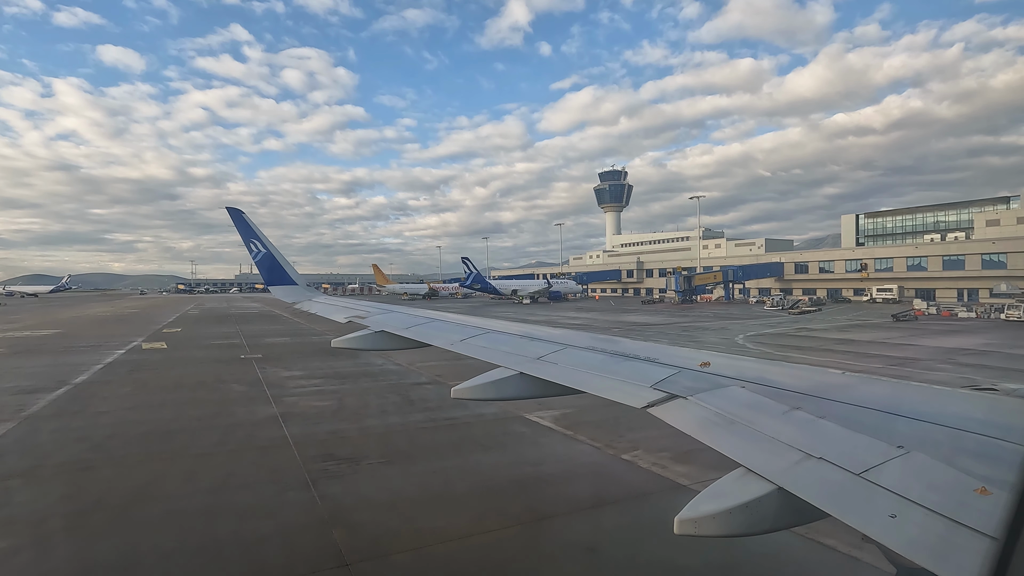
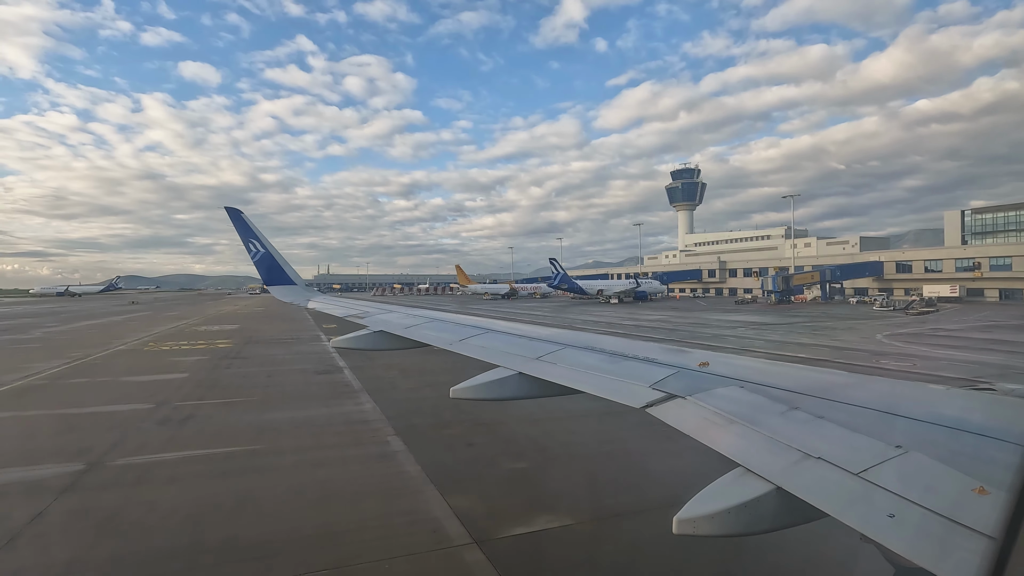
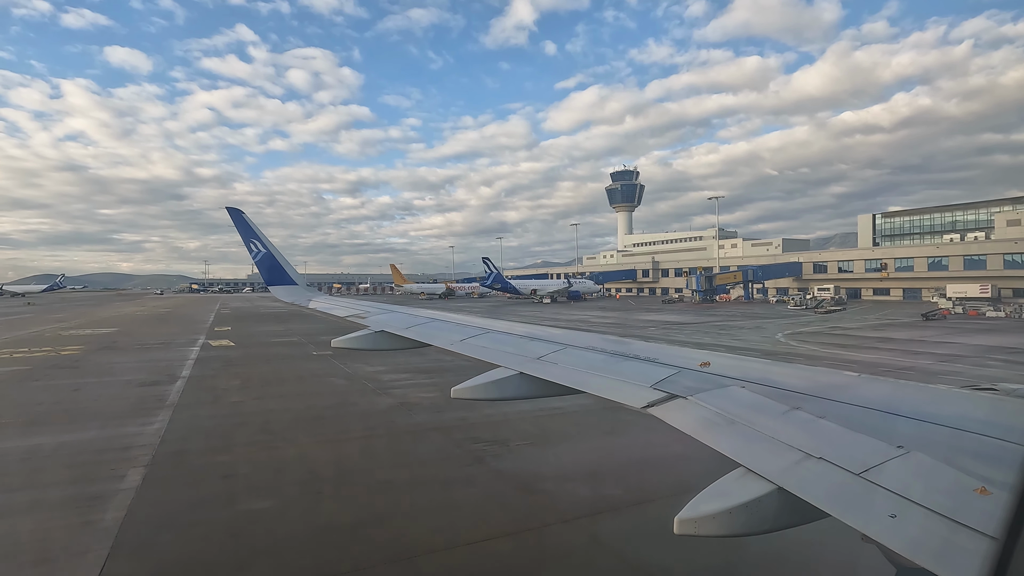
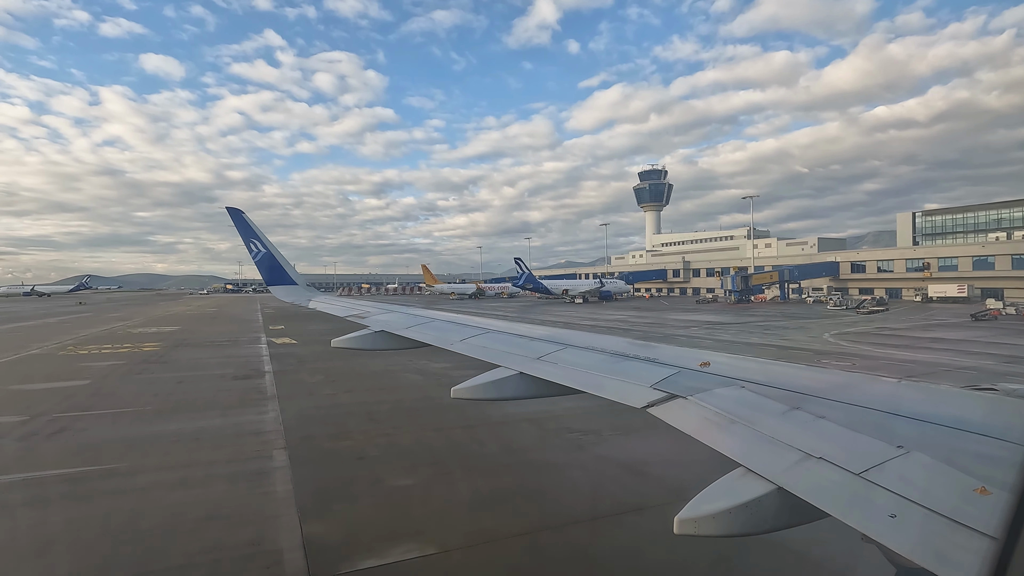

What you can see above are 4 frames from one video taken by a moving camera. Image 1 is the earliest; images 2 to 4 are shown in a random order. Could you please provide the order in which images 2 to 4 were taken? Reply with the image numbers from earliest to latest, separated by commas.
3, 4, 2
